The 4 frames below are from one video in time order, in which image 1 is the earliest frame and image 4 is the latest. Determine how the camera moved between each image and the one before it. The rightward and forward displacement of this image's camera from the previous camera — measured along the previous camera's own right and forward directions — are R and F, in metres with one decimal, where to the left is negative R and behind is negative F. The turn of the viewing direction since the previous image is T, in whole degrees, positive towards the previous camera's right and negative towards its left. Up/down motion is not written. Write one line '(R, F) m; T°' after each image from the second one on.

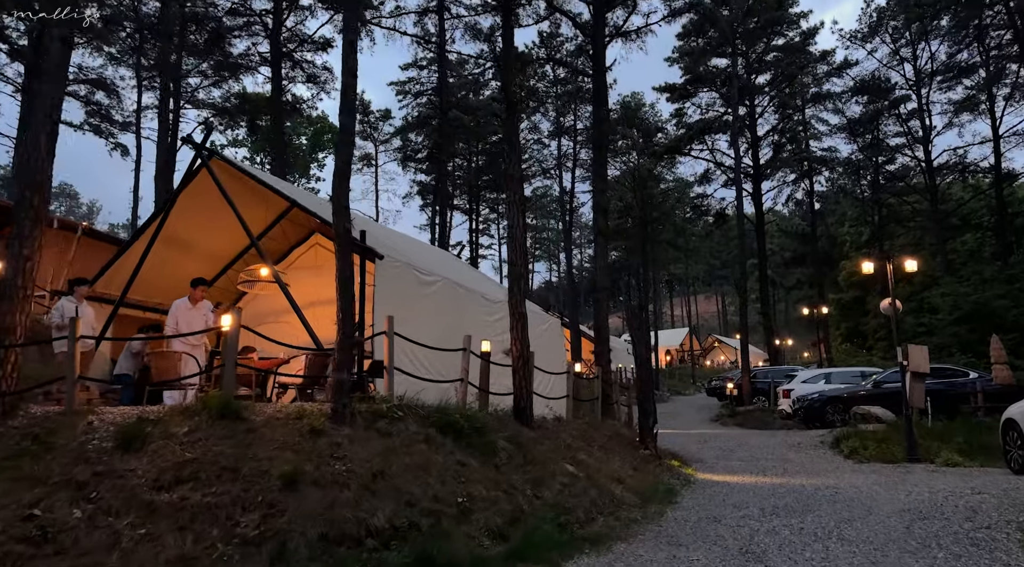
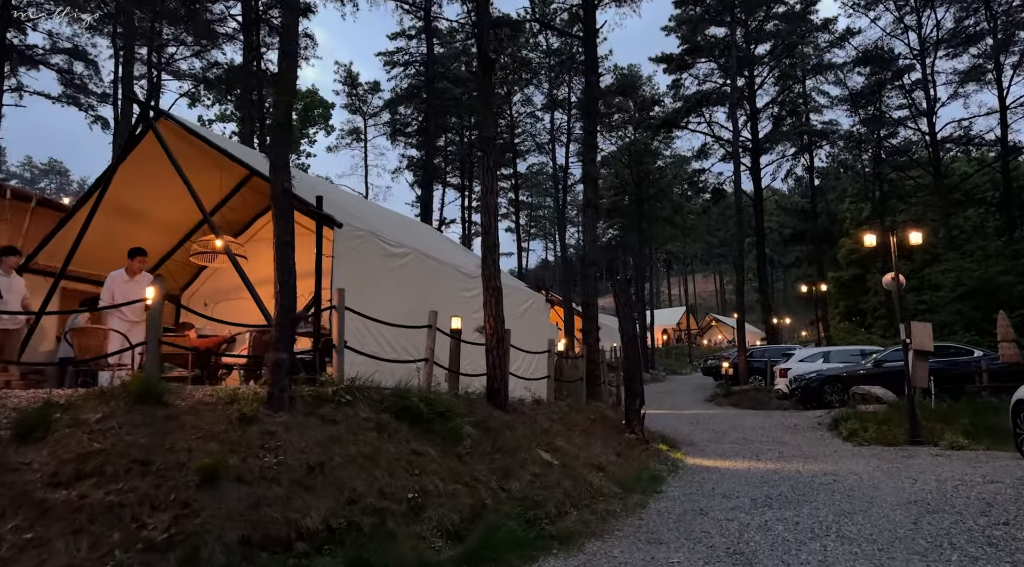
(+0.3, +0.9) m; 0°
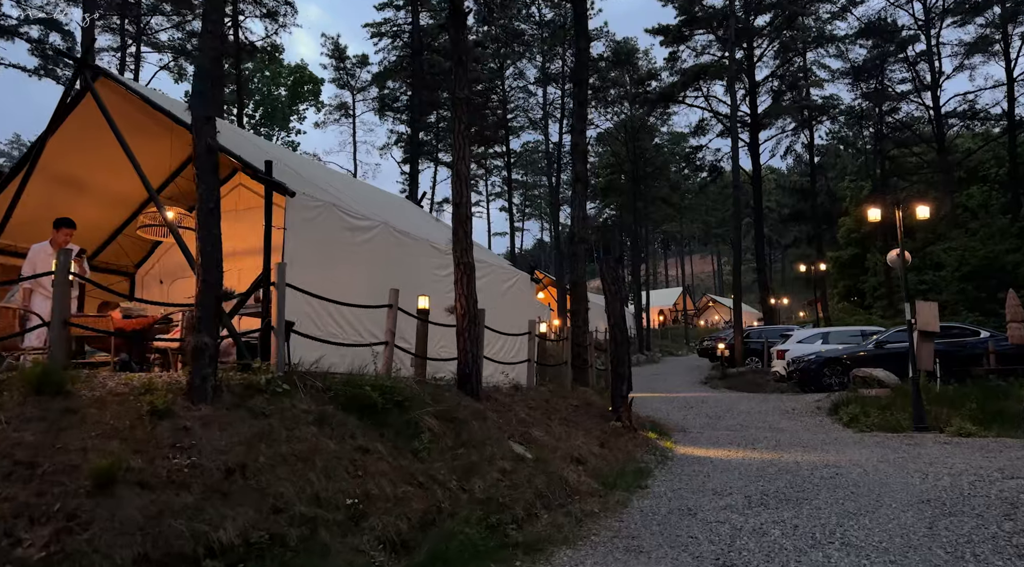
(+0.3, +0.9) m; 0°
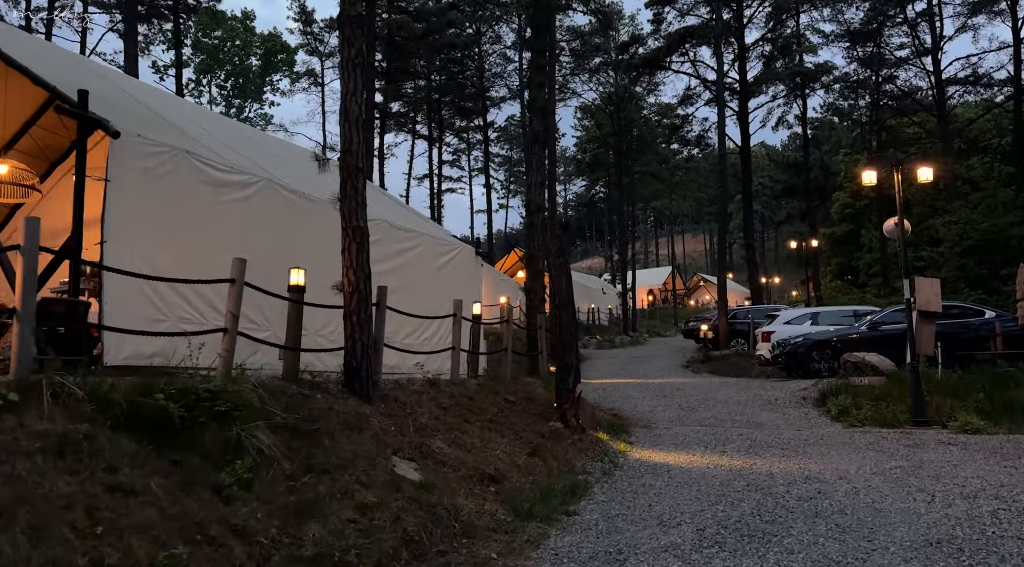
(+0.9, +2.0) m; 0°
